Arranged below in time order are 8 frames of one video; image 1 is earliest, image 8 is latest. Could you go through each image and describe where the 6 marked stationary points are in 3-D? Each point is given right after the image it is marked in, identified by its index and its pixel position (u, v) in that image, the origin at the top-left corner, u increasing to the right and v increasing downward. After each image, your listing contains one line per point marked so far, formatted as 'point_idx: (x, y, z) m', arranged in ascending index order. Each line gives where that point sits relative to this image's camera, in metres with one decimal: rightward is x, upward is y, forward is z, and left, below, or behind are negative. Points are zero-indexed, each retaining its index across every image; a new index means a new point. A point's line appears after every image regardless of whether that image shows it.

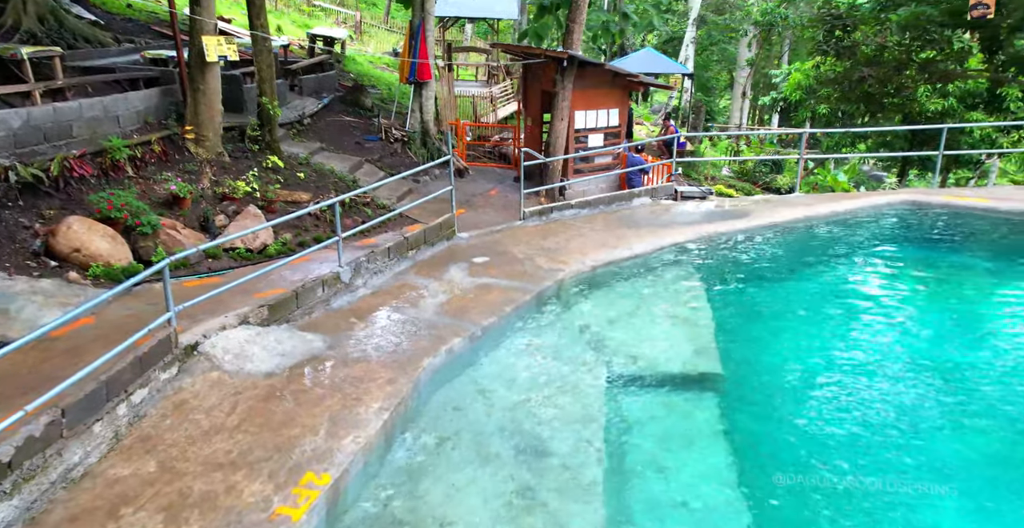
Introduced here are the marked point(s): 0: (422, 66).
0: (-2.1, +4.6, +13.4) m
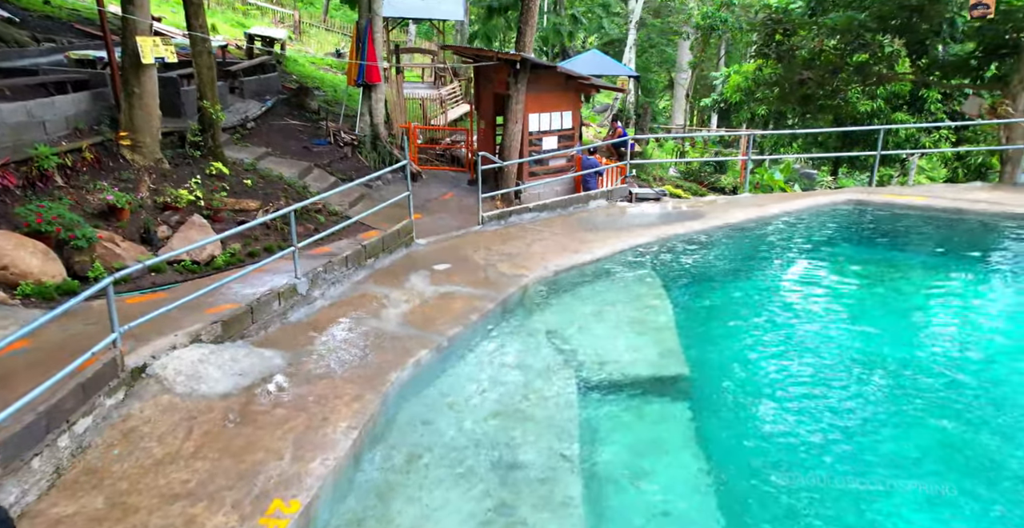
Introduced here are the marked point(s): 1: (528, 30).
0: (-3.2, +4.4, +13.1) m
1: (+0.3, +4.3, +10.5) m
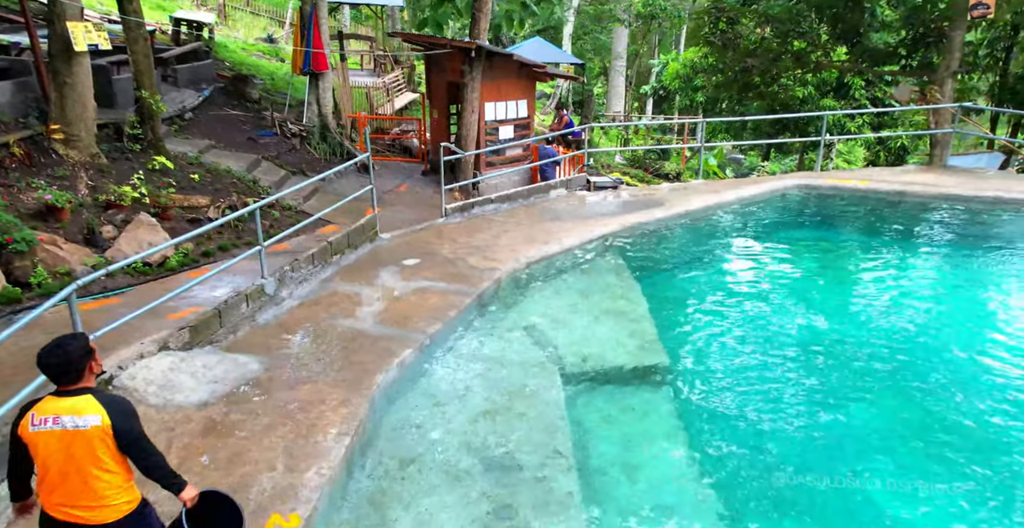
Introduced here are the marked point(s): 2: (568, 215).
0: (-4.2, +4.5, +12.7) m
1: (-0.5, +4.4, +10.3) m
2: (+0.7, +0.6, +7.4) m
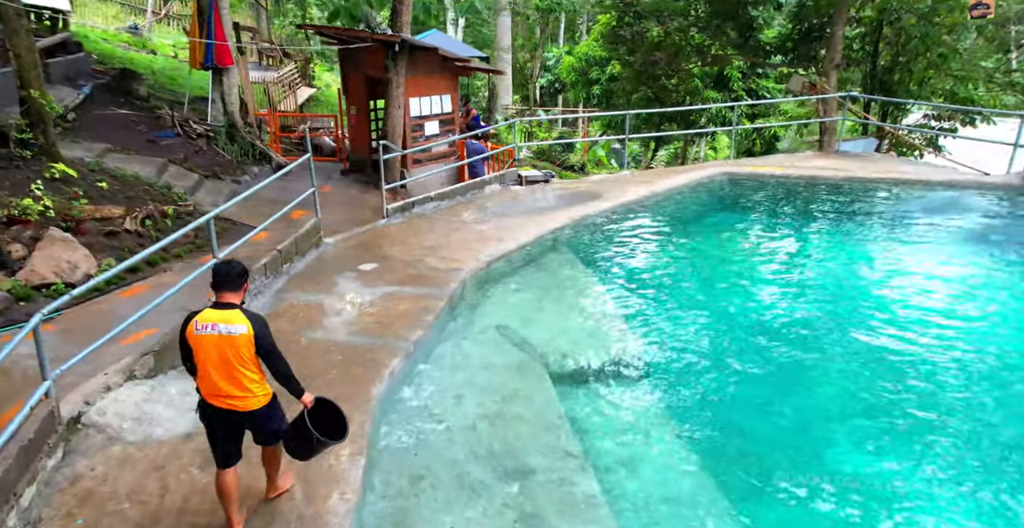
0: (-5.9, +4.4, +11.8) m
1: (-1.9, +4.4, +10.1) m
2: (0.0, +0.7, +7.4) m
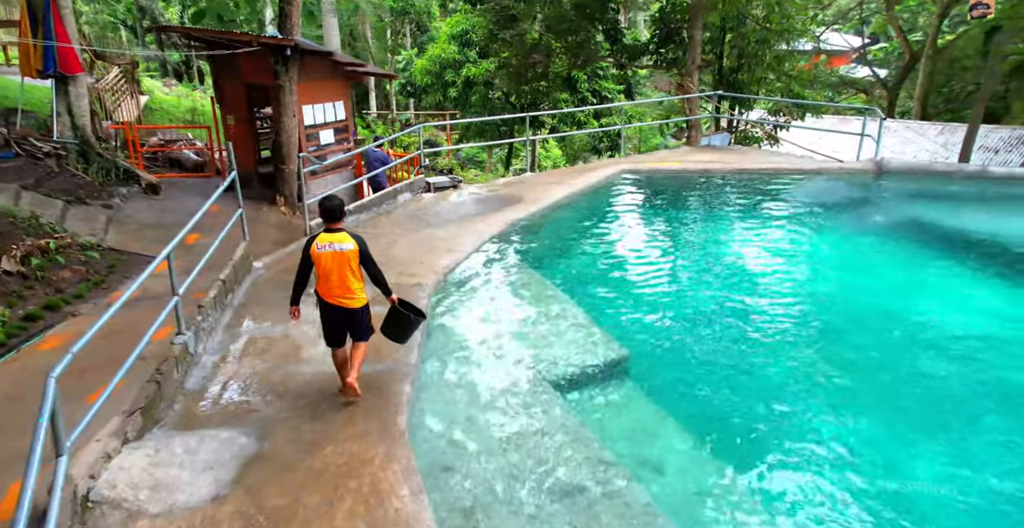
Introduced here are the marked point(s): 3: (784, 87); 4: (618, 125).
0: (-7.9, +3.7, +10.4) m
1: (-3.6, +4.1, +9.5) m
2: (-1.0, +0.6, +7.4) m
3: (+6.7, +4.4, +14.5) m
4: (+2.6, +3.5, +14.9) m
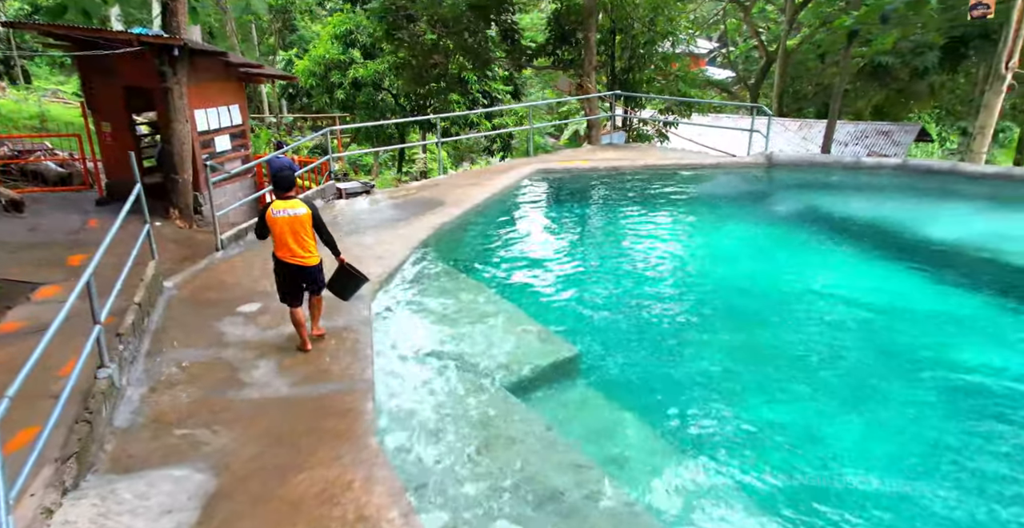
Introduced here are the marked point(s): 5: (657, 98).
0: (-9.4, +3.2, +8.9) m
1: (-5.1, +3.8, +8.8) m
2: (-1.9, +0.5, +7.1) m
3: (+4.2, +4.7, +15.4) m
4: (+0.1, +3.6, +15.1) m
5: (+3.6, +4.1, +14.4) m
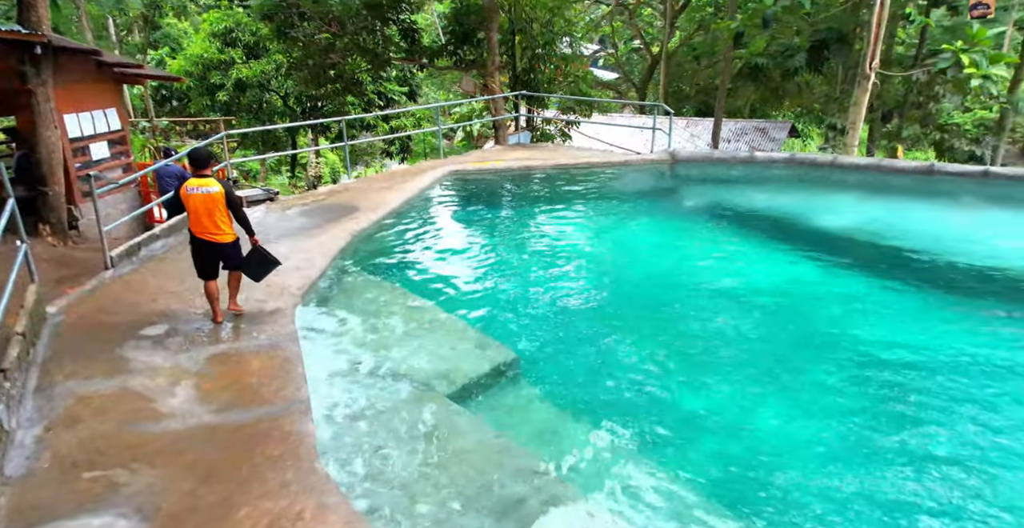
0: (-10.7, +2.7, +7.3) m
1: (-6.4, +3.5, +7.9) m
2: (-2.8, +0.3, +6.7) m
3: (+1.7, +4.8, +15.9) m
4: (-2.3, +3.5, +14.9) m
5: (+1.2, +4.2, +14.7) m
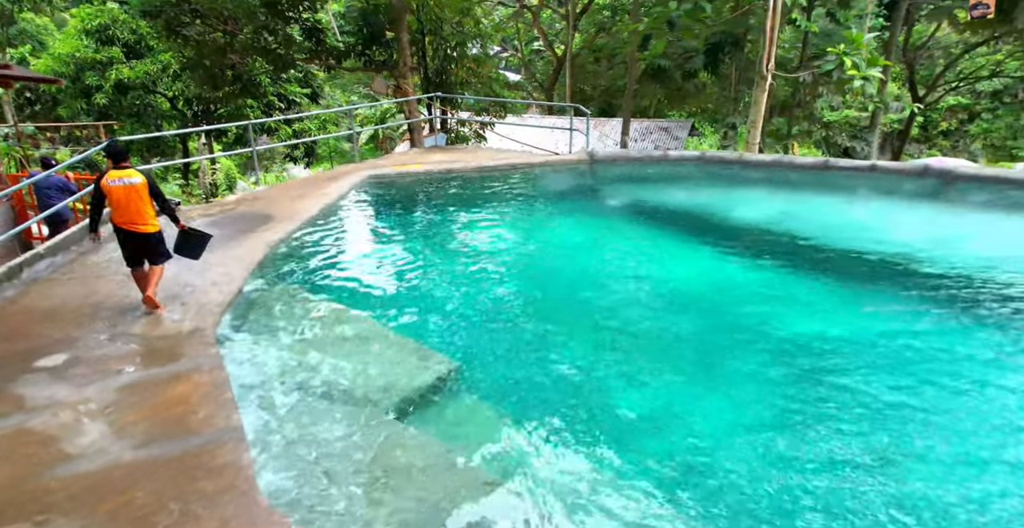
0: (-11.6, +2.1, +5.7) m
1: (-7.5, +3.2, +6.9) m
2: (-3.6, +0.2, +6.2) m
3: (-0.7, +4.8, +15.9) m
4: (-4.4, +3.3, +14.4) m
5: (-0.9, +4.2, +14.7) m
